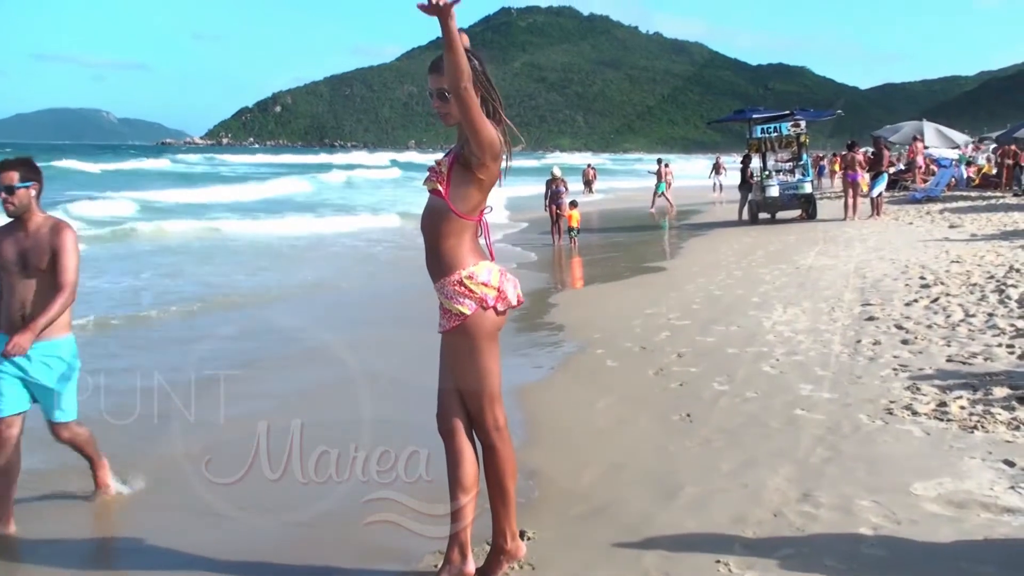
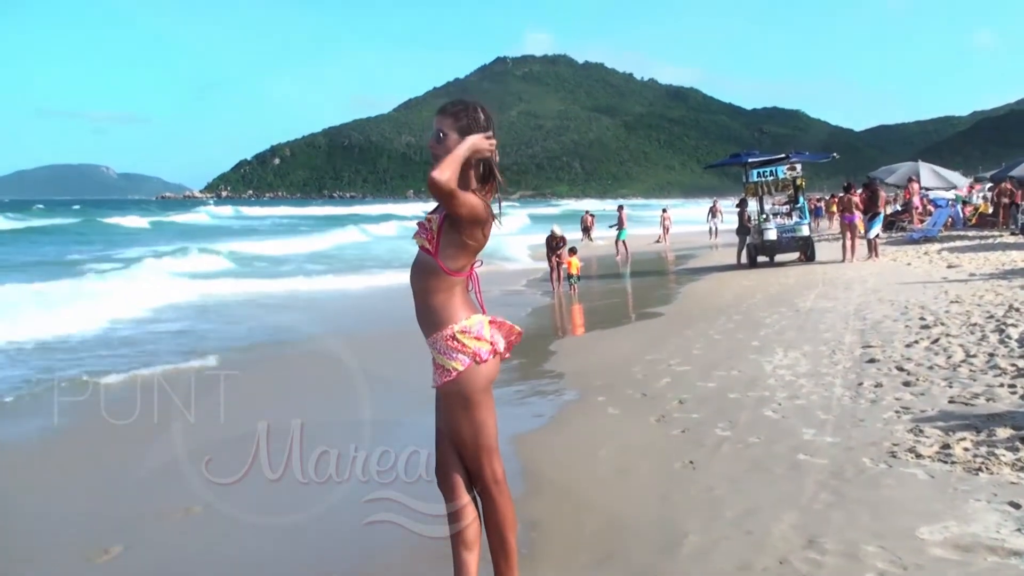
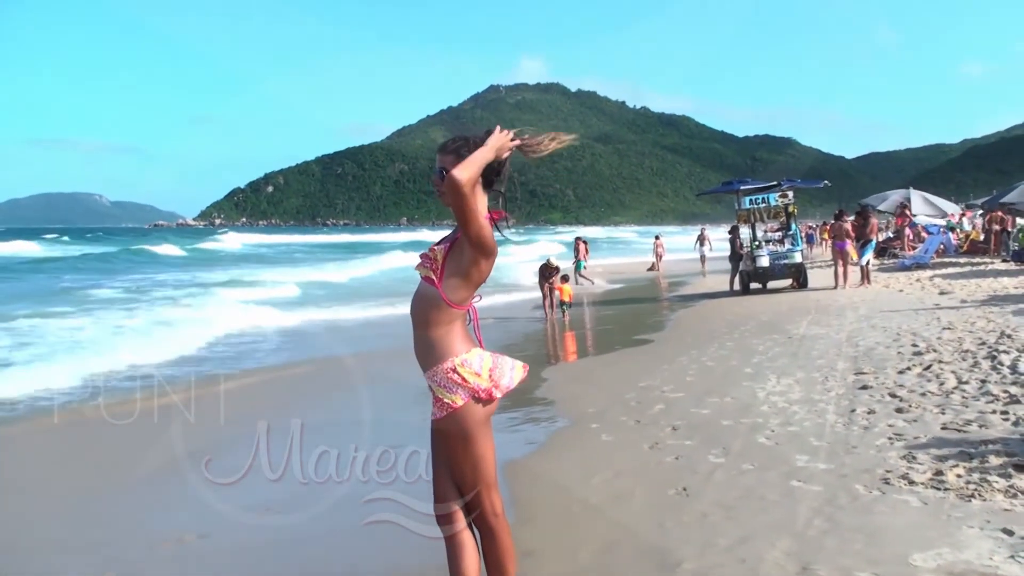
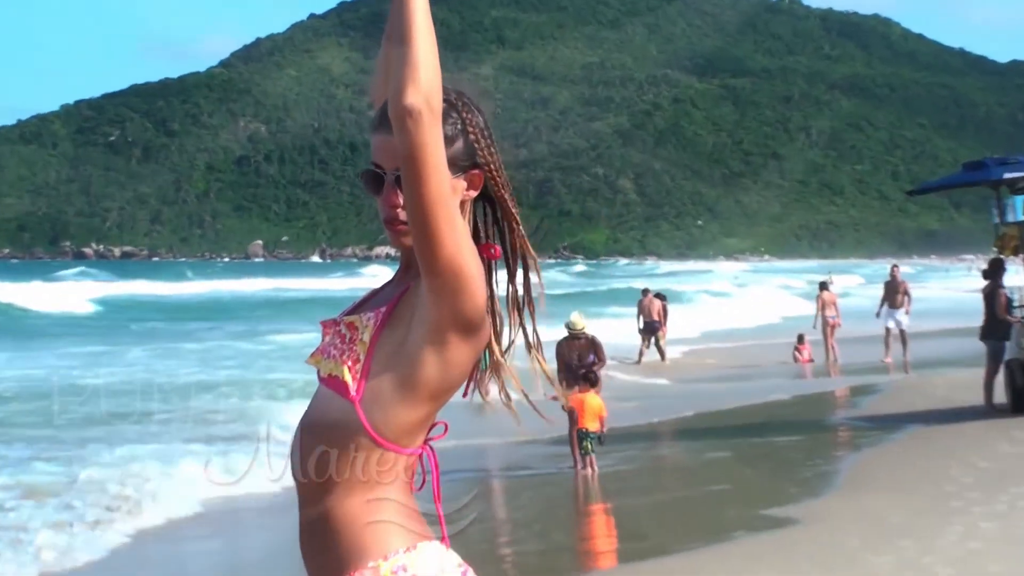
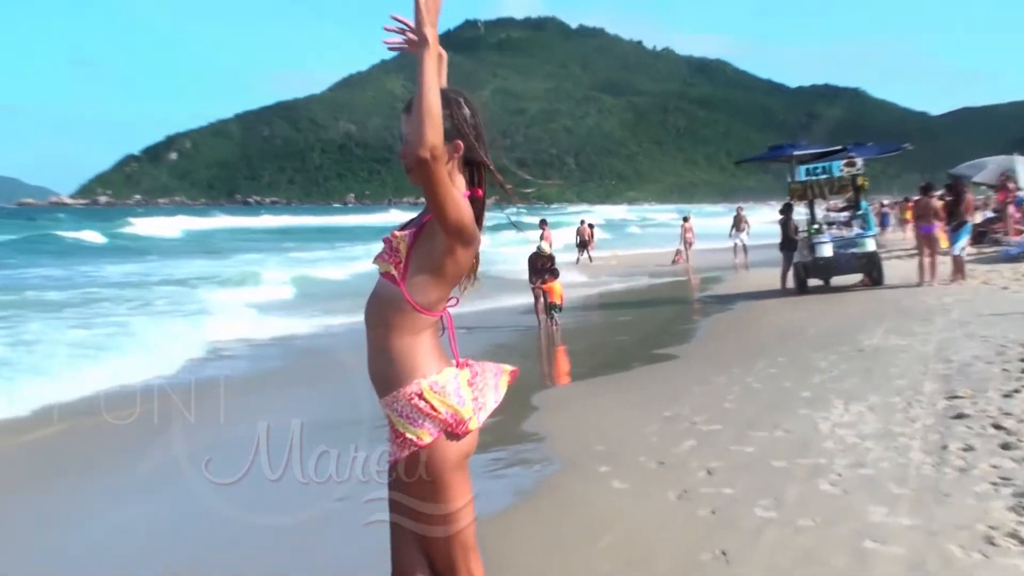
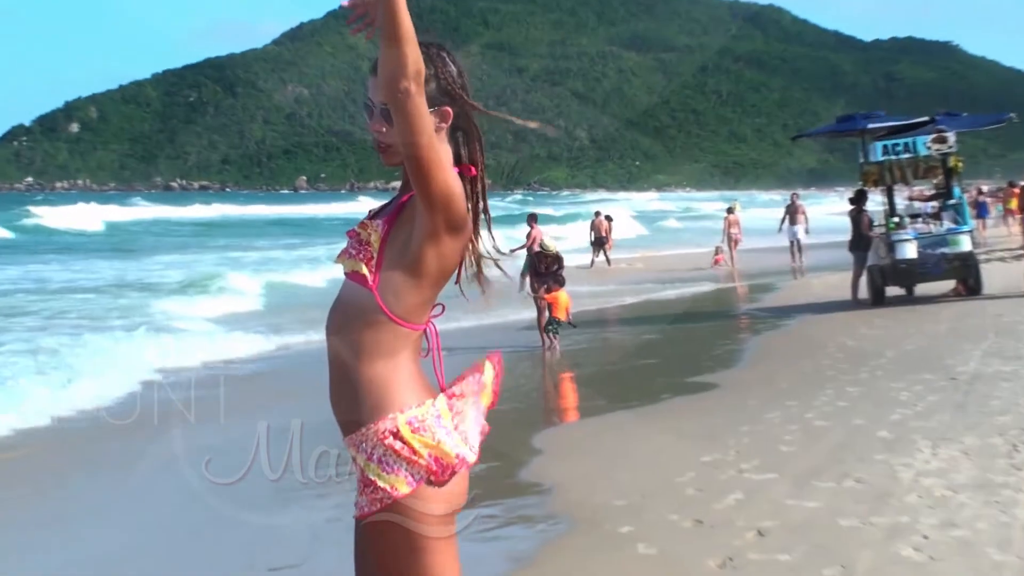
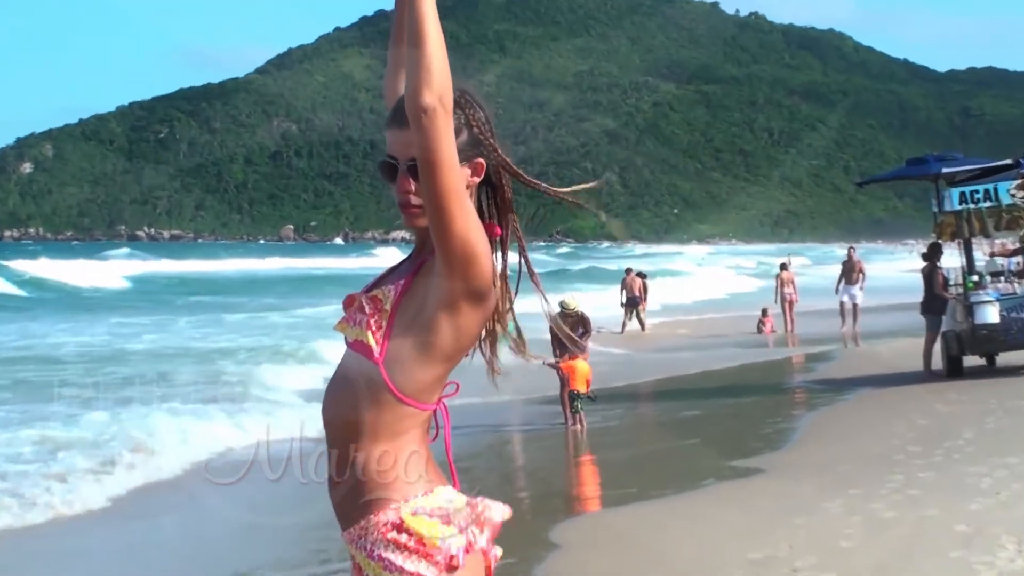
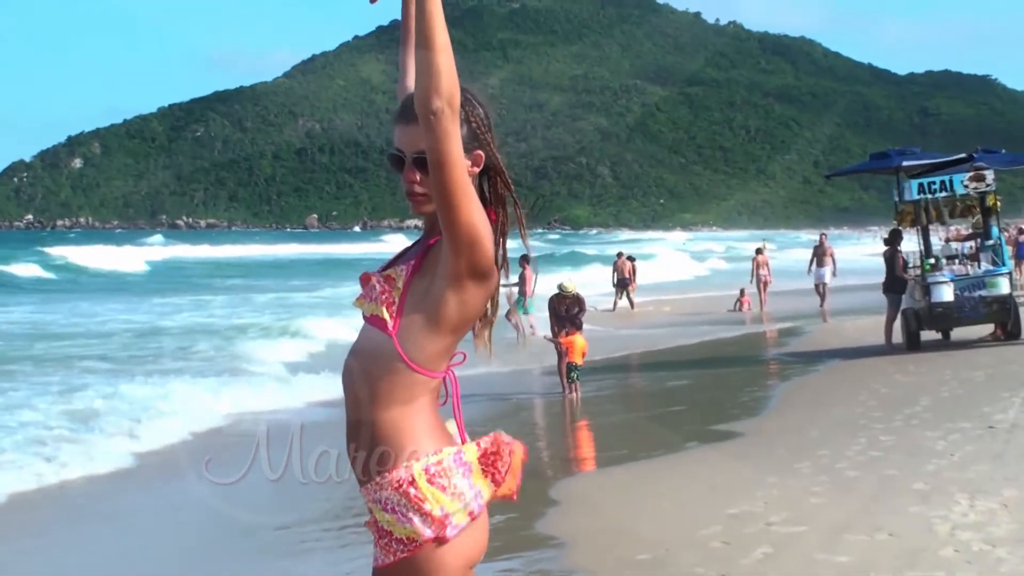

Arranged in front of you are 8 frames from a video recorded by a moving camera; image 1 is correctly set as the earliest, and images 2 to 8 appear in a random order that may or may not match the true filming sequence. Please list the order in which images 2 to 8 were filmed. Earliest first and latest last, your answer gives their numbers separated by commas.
2, 3, 5, 6, 8, 7, 4
